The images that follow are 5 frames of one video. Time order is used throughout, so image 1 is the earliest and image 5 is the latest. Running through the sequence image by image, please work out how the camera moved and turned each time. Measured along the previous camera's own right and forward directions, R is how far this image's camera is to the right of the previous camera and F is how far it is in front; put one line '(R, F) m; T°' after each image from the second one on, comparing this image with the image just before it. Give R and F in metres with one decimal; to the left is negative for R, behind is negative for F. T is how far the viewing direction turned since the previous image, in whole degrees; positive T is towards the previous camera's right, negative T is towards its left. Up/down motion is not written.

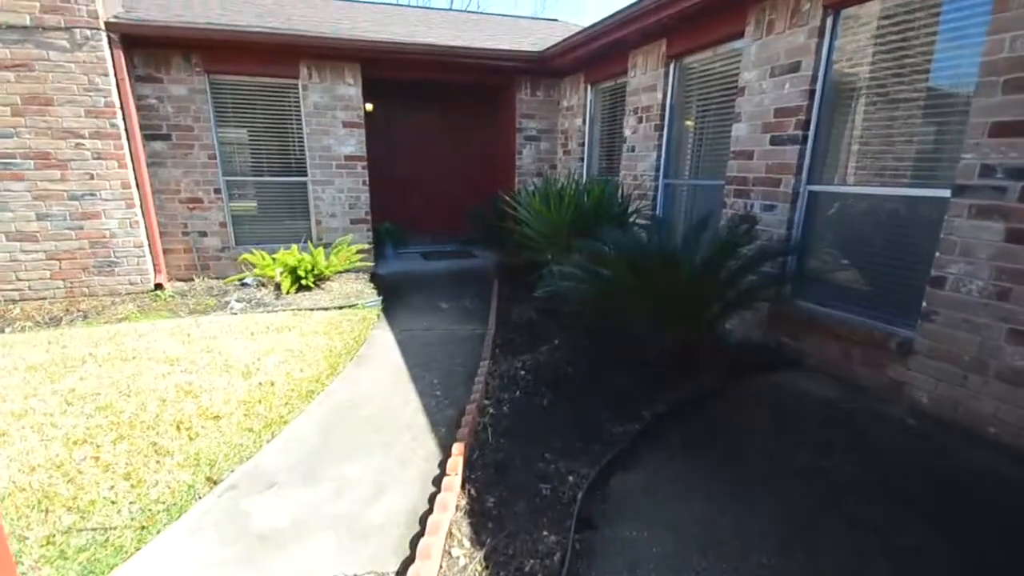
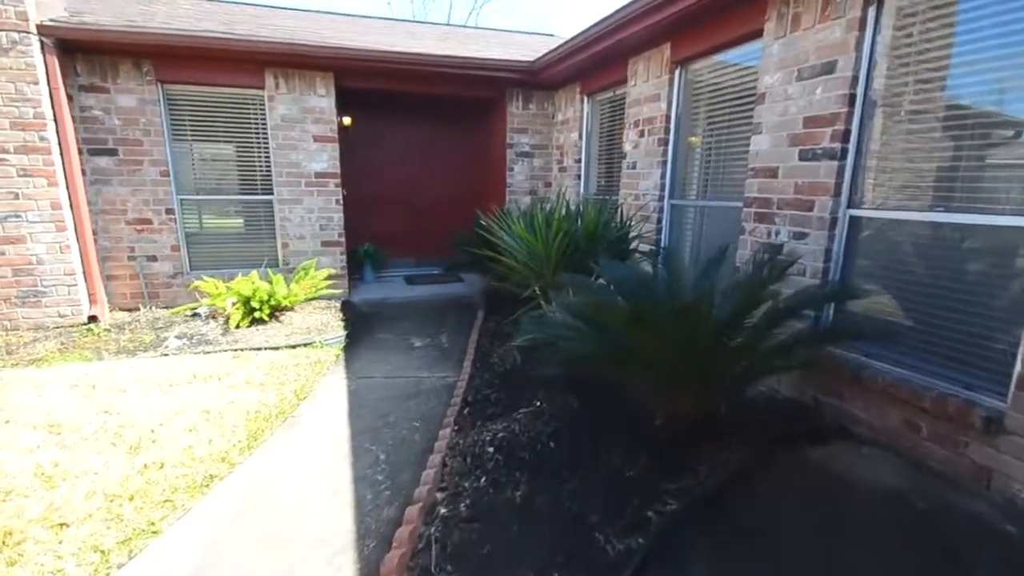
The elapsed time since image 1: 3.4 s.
(+0.2, +0.6) m; -1°
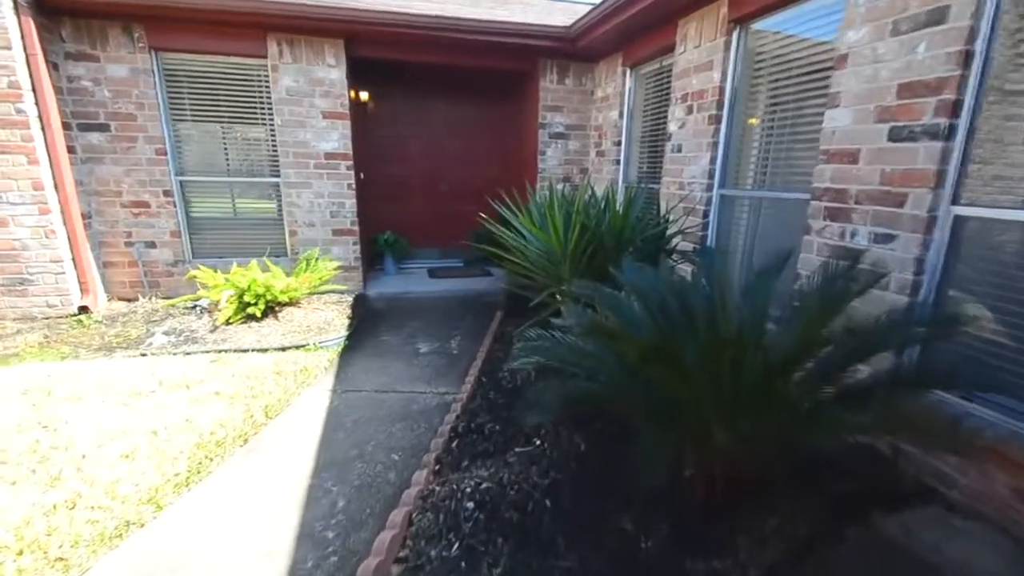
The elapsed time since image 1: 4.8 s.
(+0.2, +0.5) m; -5°
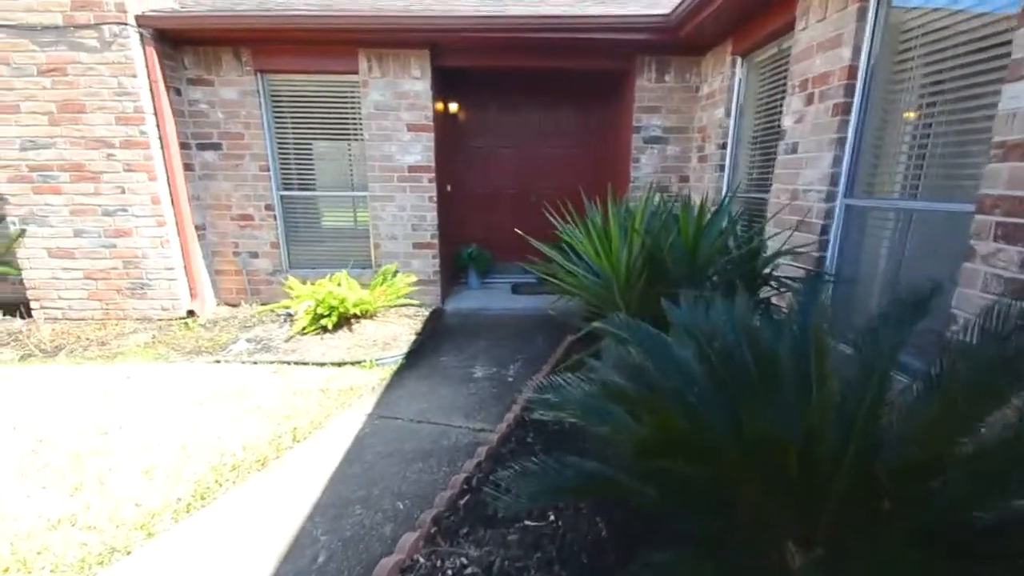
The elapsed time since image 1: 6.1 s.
(+0.2, +0.4) m; -14°
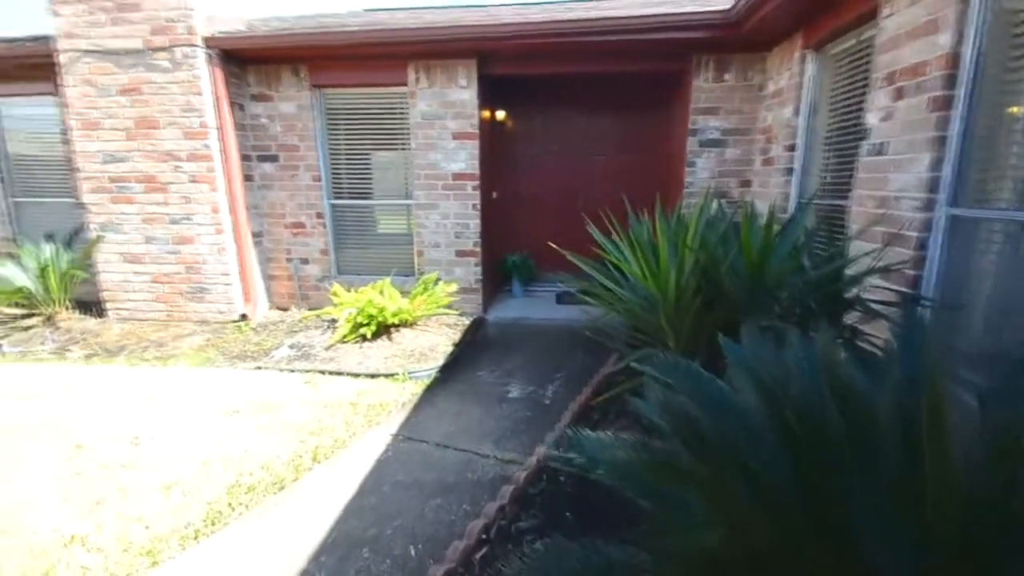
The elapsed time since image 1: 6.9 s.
(+0.1, +0.2) m; -7°
